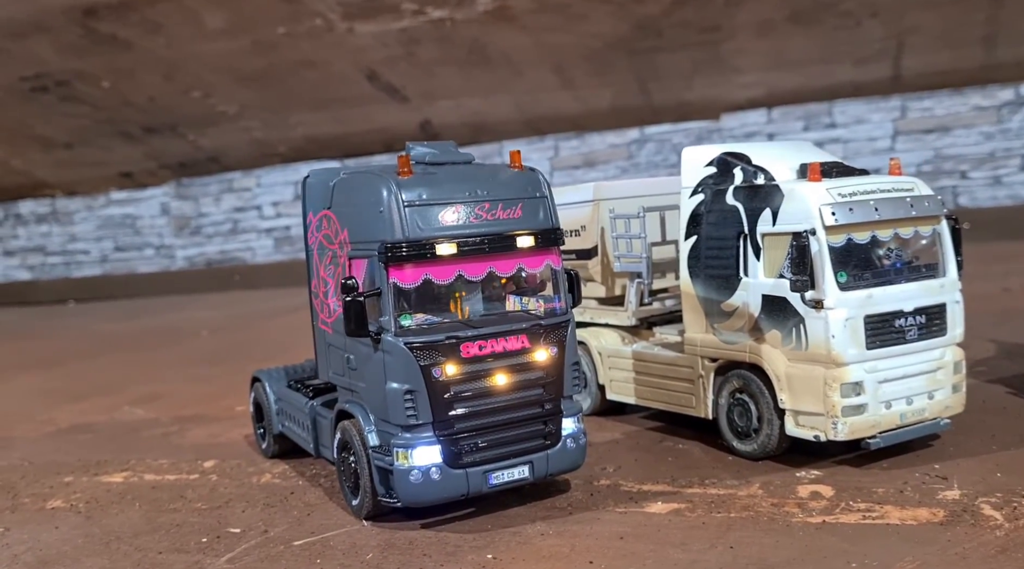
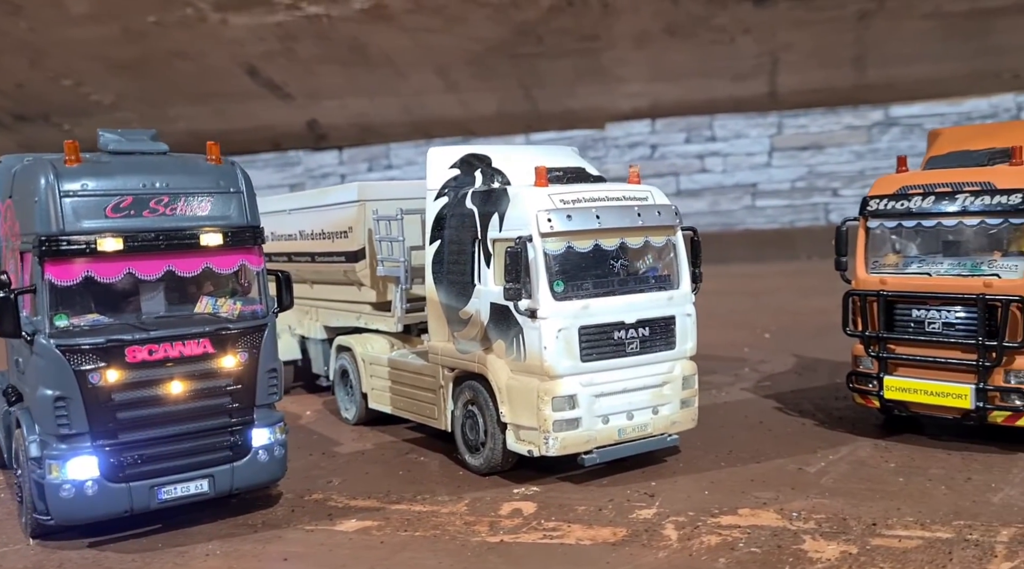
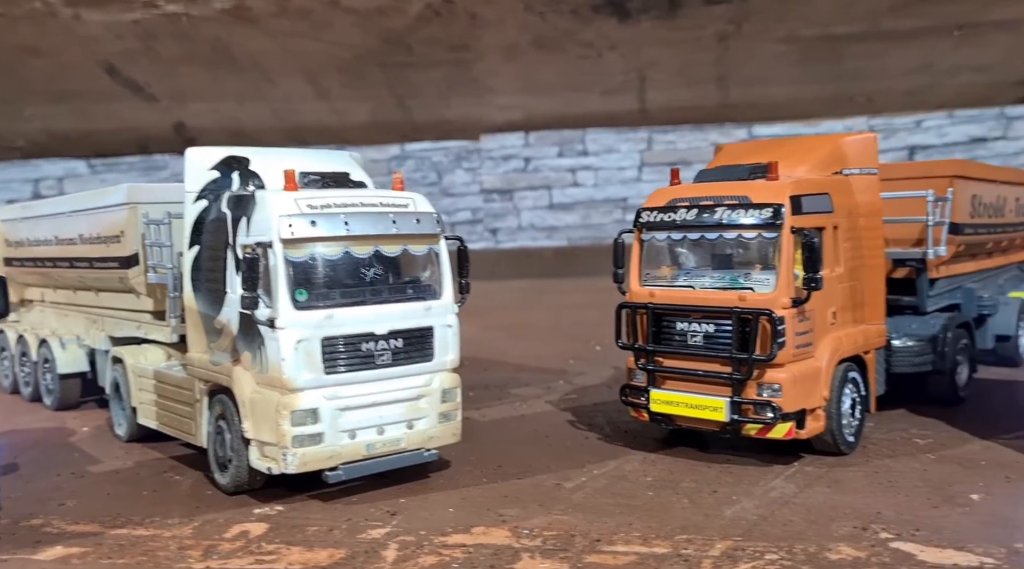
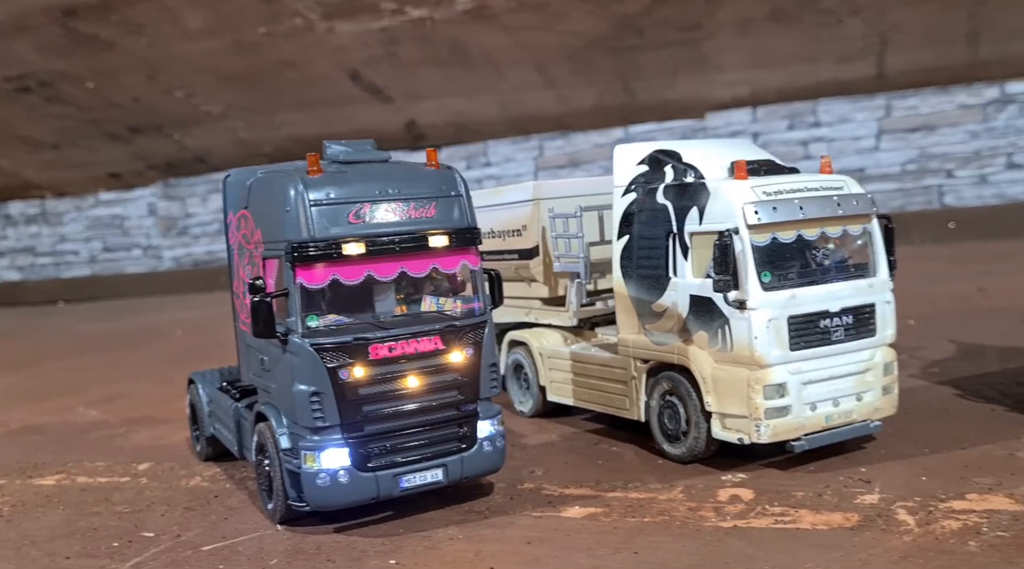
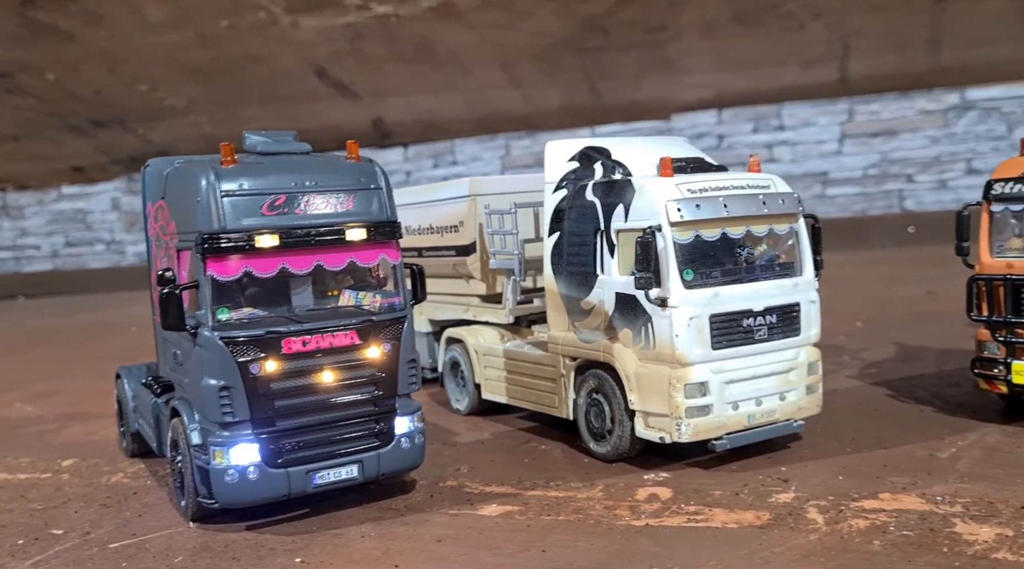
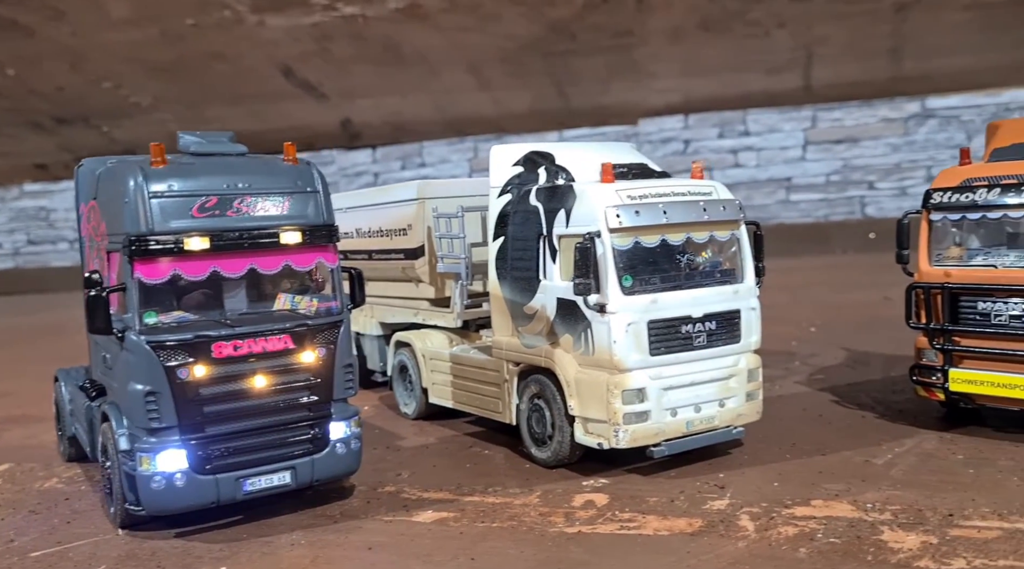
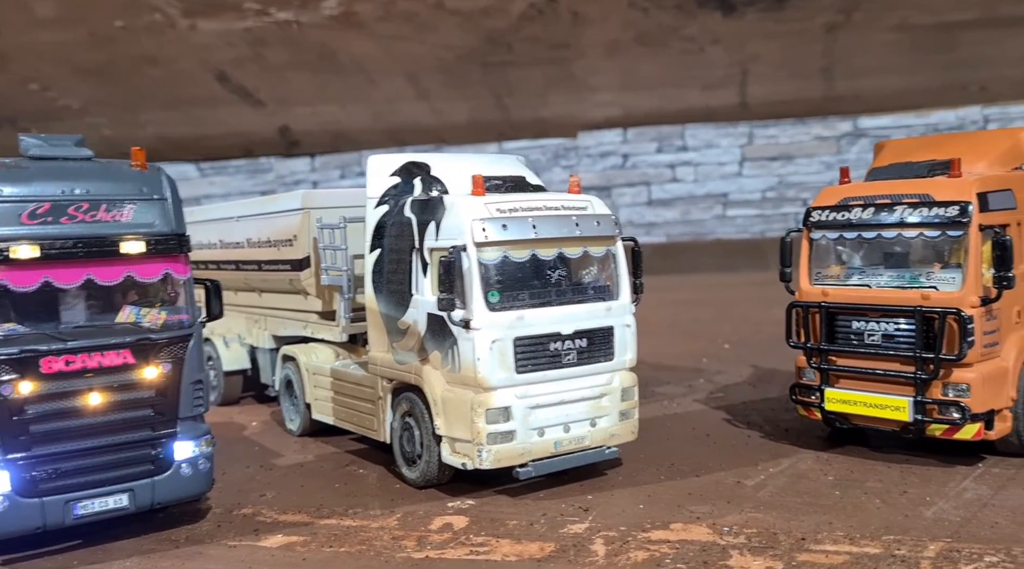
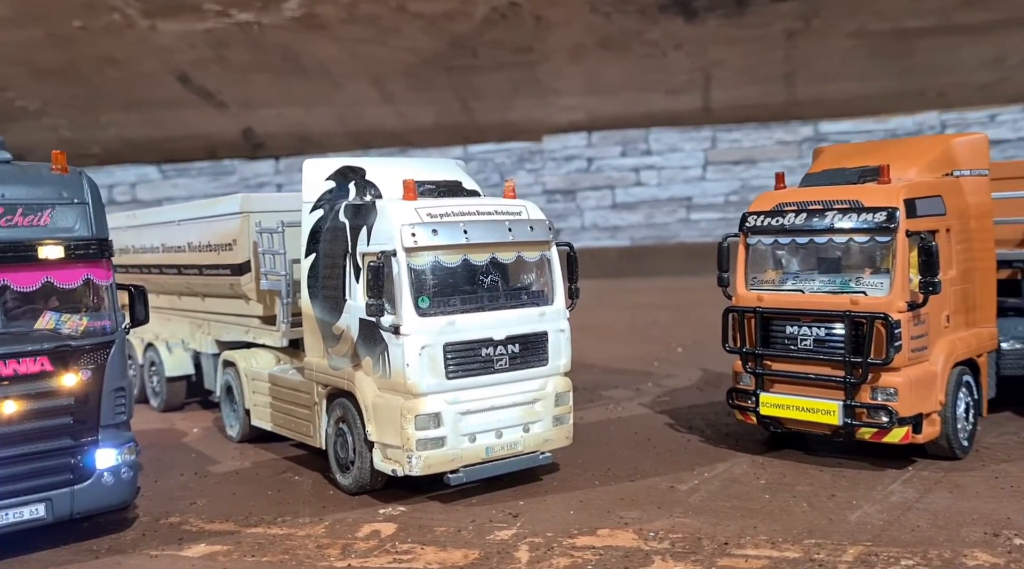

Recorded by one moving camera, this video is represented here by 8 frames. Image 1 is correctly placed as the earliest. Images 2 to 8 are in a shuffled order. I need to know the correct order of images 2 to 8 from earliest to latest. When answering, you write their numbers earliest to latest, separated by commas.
4, 5, 6, 2, 7, 8, 3
